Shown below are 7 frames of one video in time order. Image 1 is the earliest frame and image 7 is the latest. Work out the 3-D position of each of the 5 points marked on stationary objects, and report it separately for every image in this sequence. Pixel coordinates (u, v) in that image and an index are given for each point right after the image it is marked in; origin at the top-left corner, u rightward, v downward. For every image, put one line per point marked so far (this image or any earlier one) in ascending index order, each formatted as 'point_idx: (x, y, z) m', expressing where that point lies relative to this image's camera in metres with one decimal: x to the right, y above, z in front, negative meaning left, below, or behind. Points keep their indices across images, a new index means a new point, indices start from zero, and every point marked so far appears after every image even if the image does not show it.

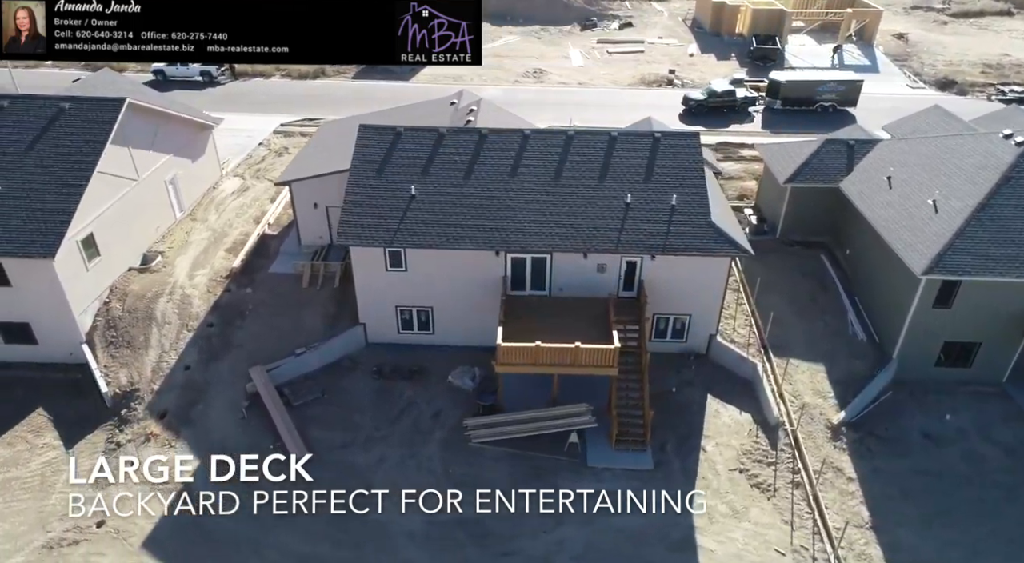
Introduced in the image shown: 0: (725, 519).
0: (+5.9, -6.6, +19.0) m
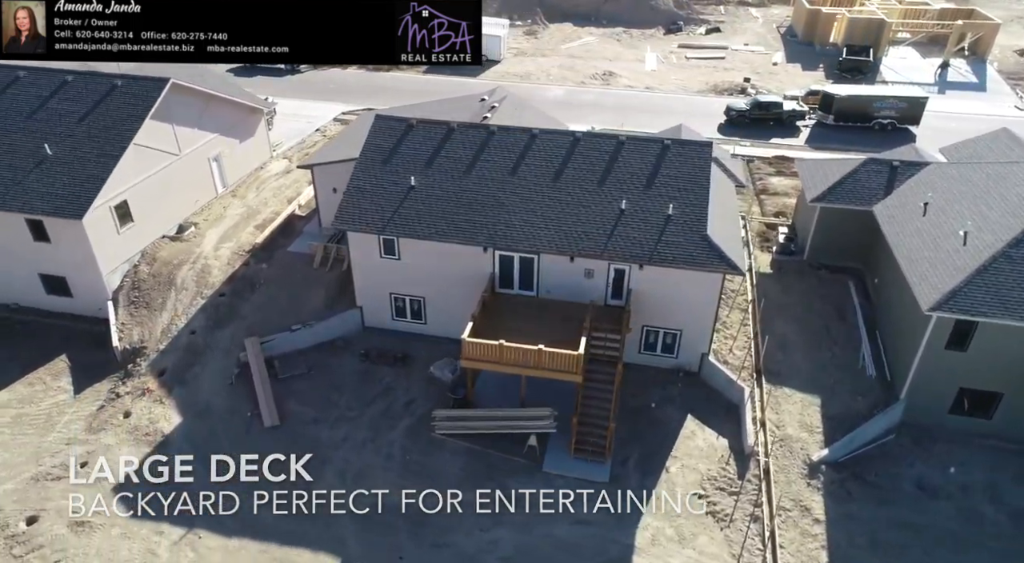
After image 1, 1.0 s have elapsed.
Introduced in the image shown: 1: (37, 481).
0: (+4.2, -7.0, +18.3) m
1: (-13.7, -5.8, +19.7) m
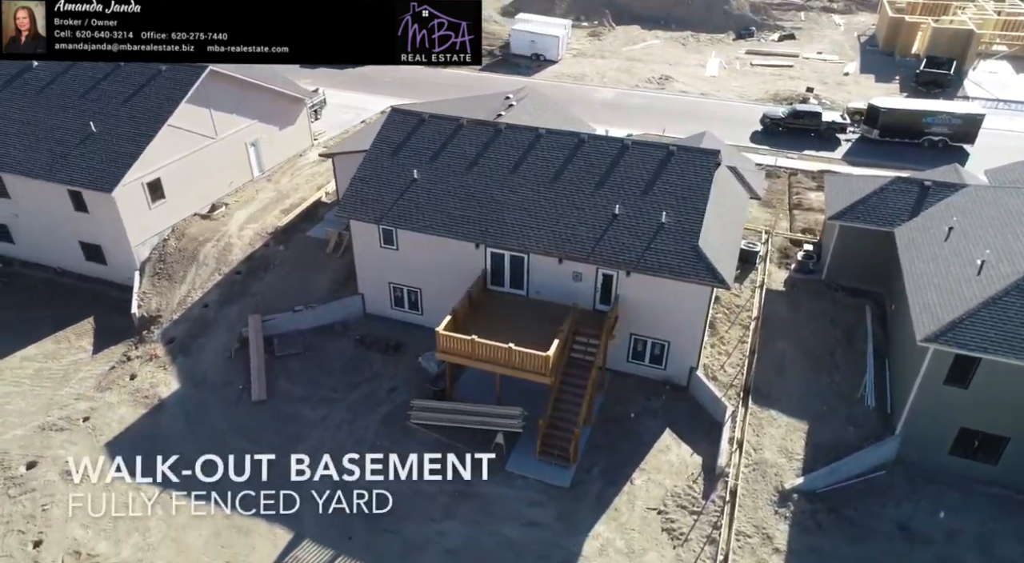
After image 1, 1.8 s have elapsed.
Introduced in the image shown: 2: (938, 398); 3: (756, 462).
0: (+2.7, -7.2, +17.9) m
1: (-14.8, -4.7, +21.4) m
2: (+11.9, -3.3, +19.2) m
3: (+7.1, -5.3, +19.8) m
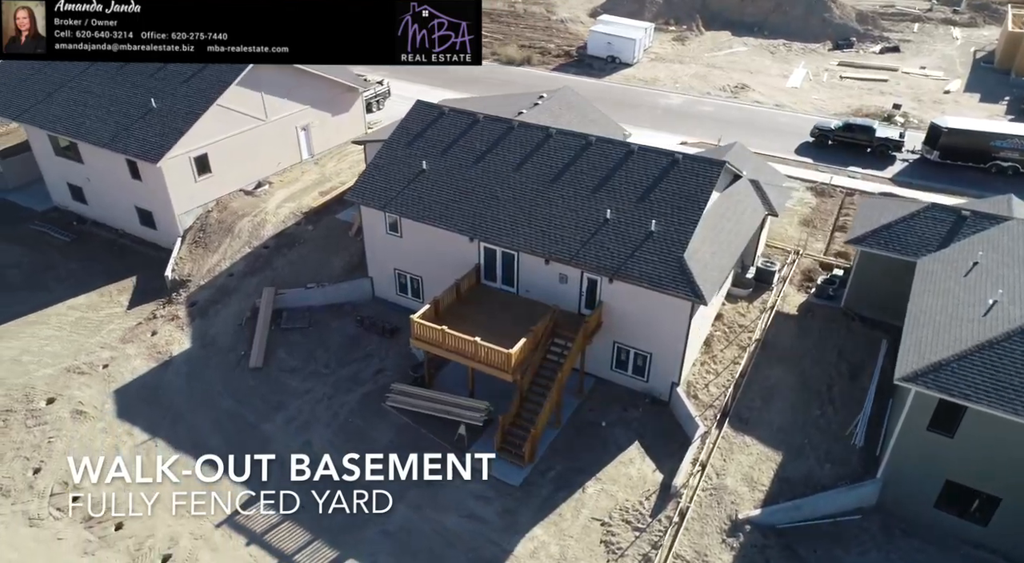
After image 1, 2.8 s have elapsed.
0: (+0.9, -7.3, +17.8) m
1: (-15.6, -3.2, +23.8) m
2: (+10.5, -4.2, +17.7) m
3: (+5.7, -5.7, +19.0) m
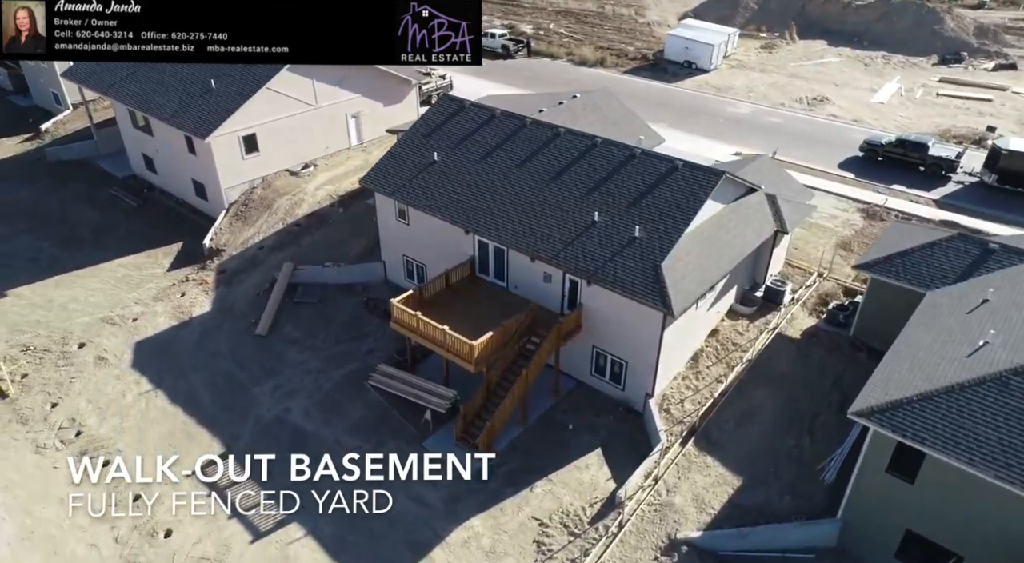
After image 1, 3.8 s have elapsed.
0: (-0.9, -7.1, +17.9) m
1: (-15.9, -1.6, +26.4) m
2: (+8.8, -4.9, +16.4) m
3: (+4.1, -6.0, +18.5) m
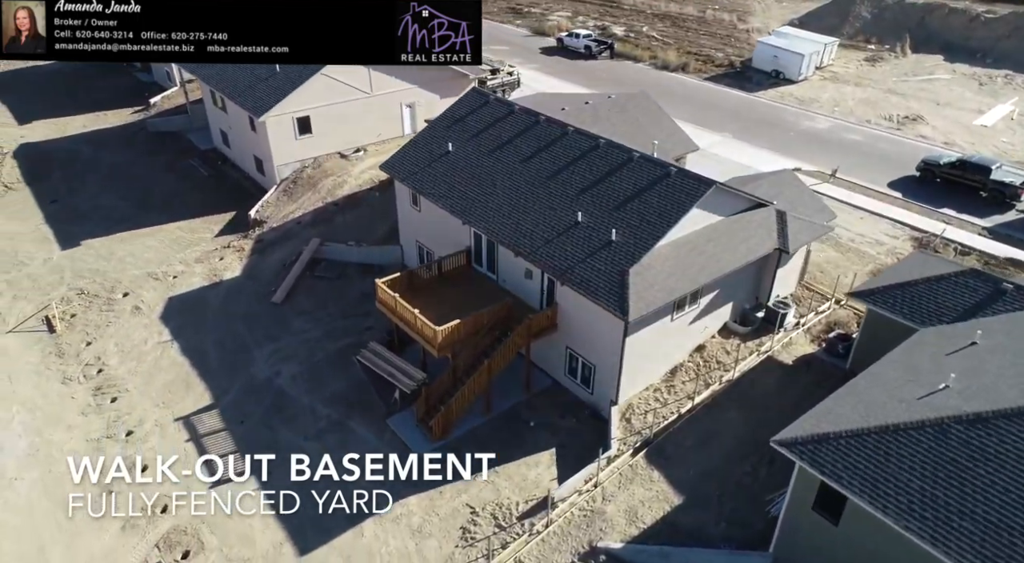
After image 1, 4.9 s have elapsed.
0: (-2.9, -6.7, +18.5) m
1: (-15.7, +0.2, +29.2) m
2: (+6.6, -5.5, +15.4) m
3: (+2.2, -6.1, +18.2) m
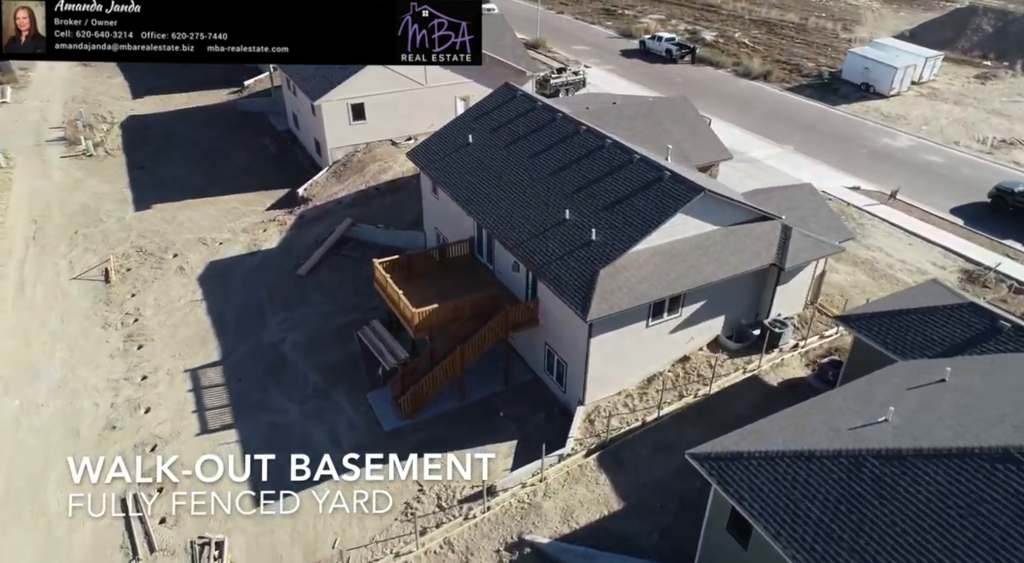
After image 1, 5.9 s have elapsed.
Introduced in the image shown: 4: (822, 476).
0: (-4.5, -6.1, +19.4) m
1: (-14.7, +1.9, +31.9) m
2: (+4.5, -5.7, +14.8) m
3: (+0.5, -6.0, +18.3) m
4: (+5.9, -3.7, +12.9) m
